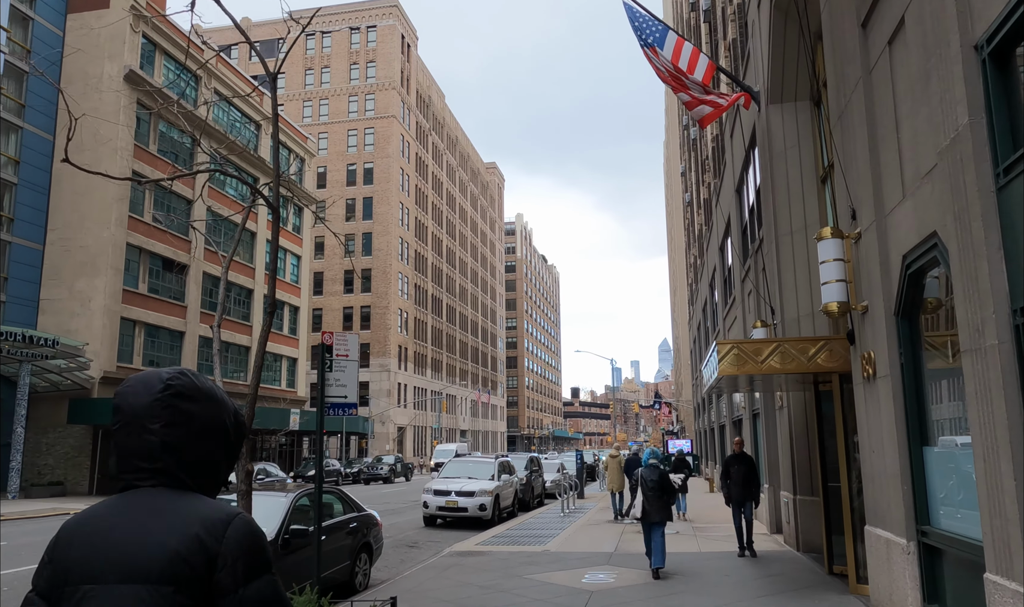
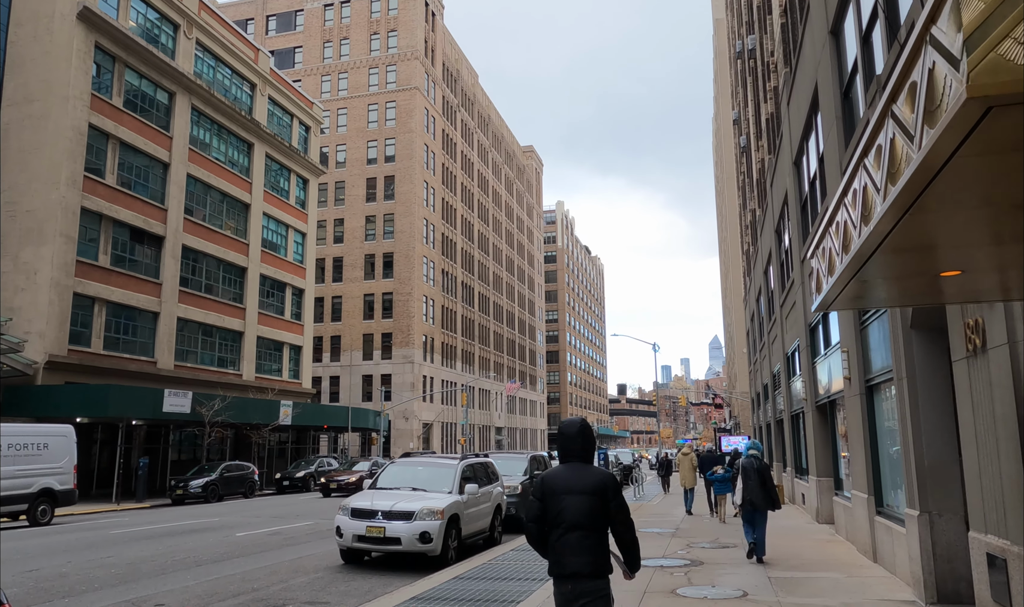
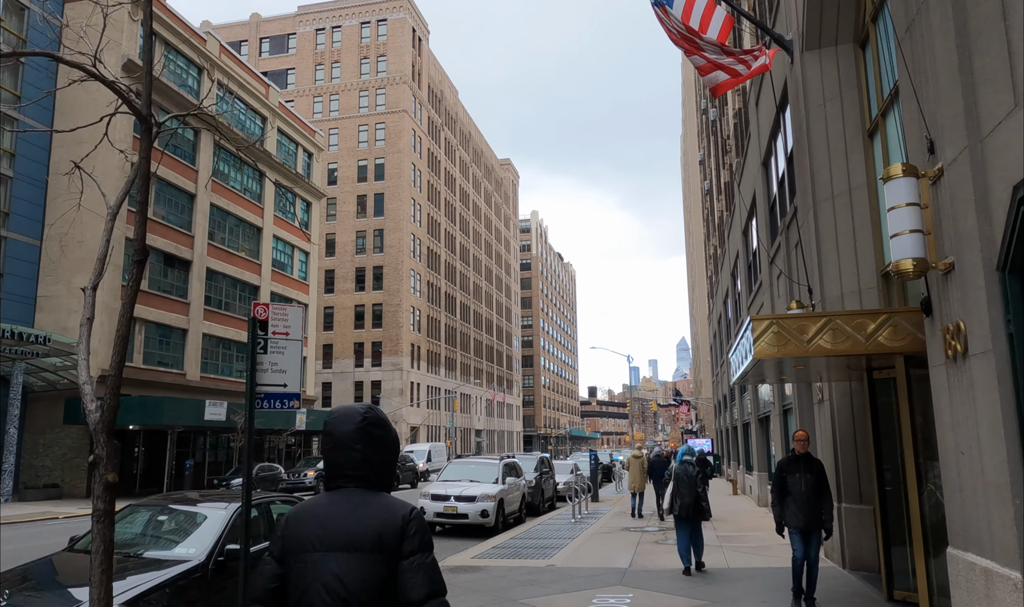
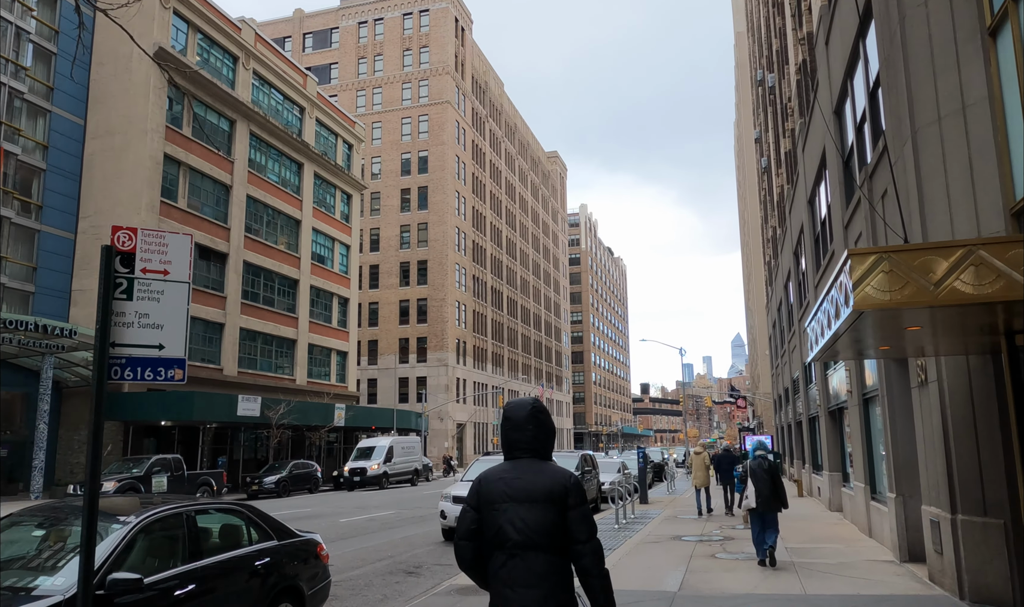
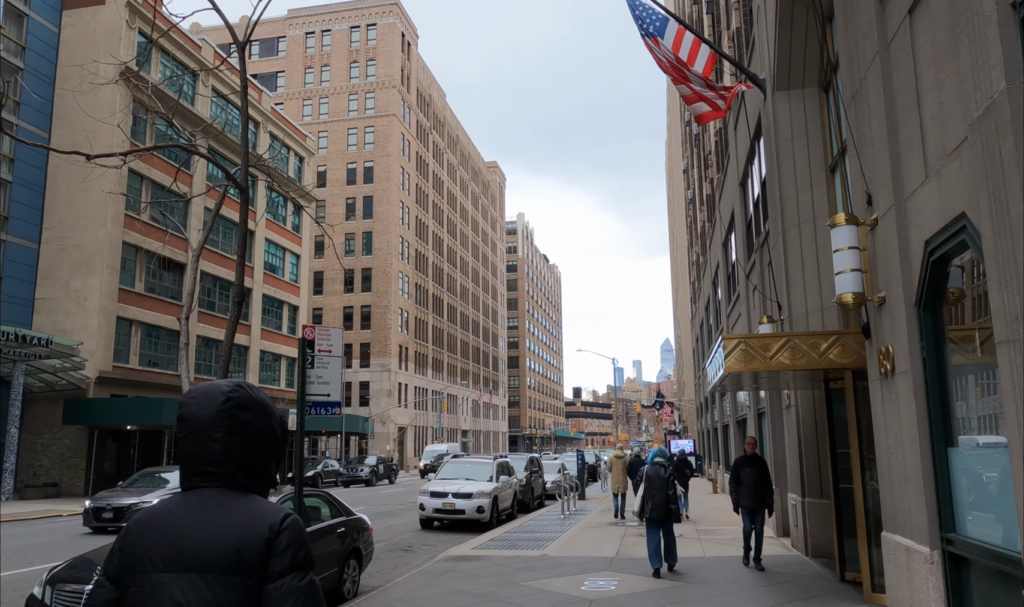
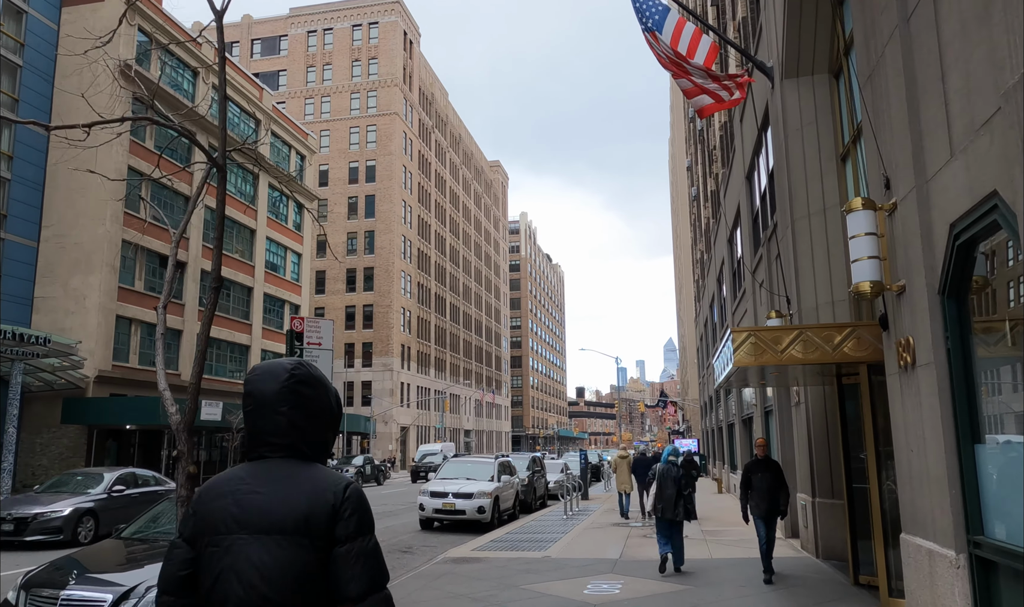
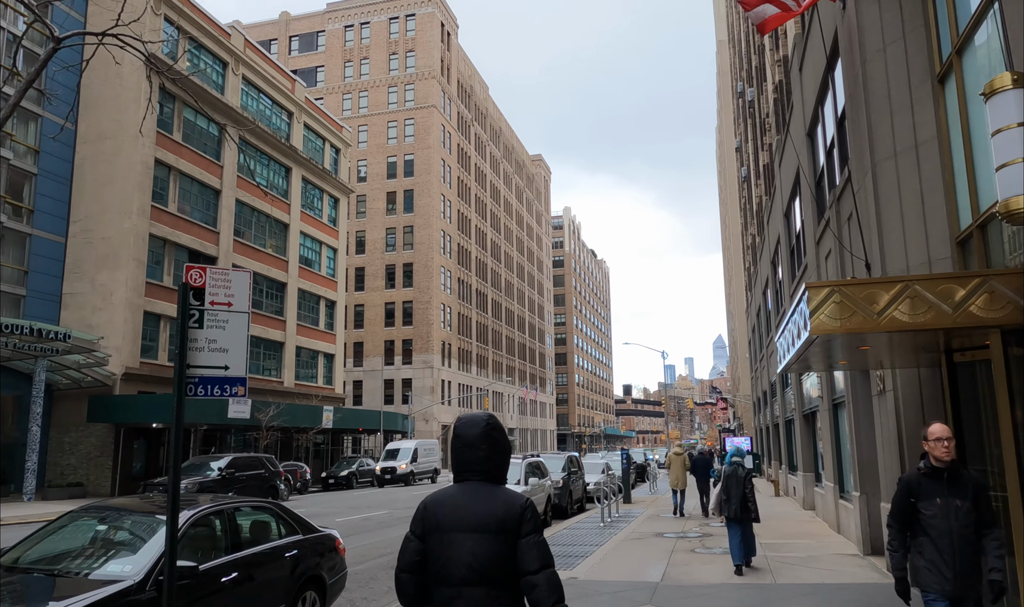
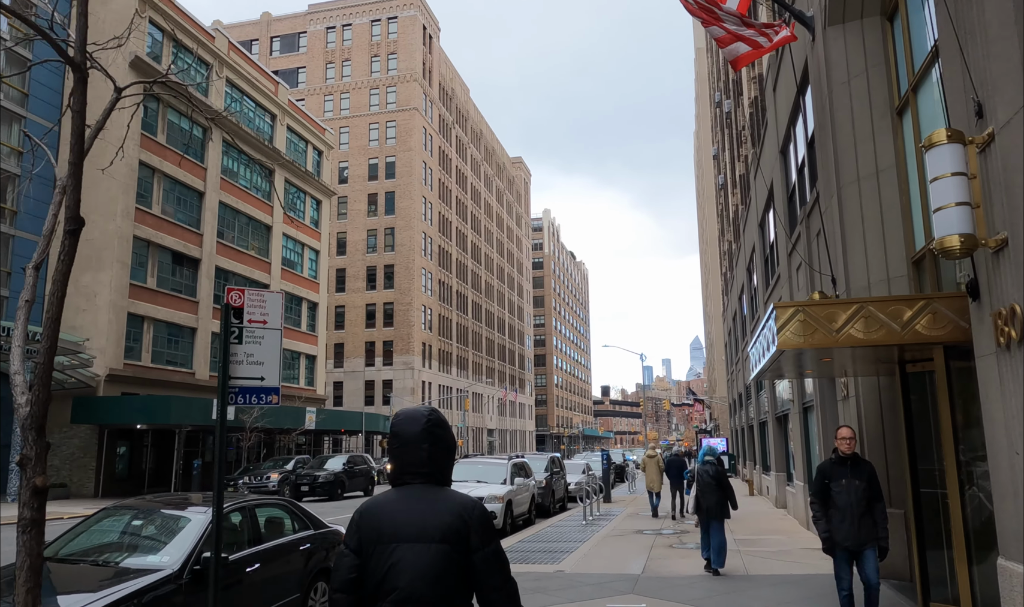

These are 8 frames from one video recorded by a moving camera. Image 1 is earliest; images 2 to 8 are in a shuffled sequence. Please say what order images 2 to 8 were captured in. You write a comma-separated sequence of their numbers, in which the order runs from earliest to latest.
5, 6, 3, 8, 7, 4, 2
